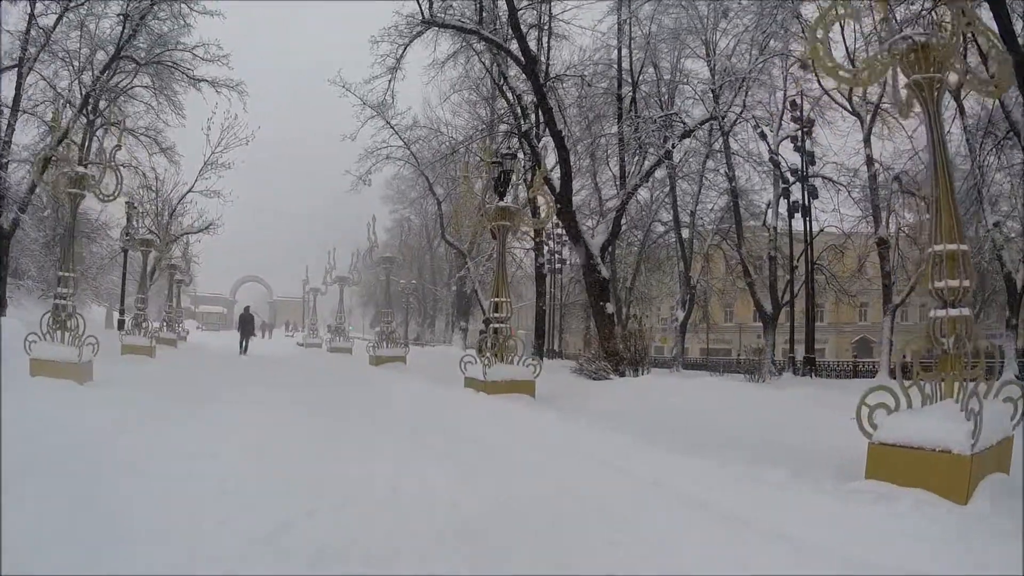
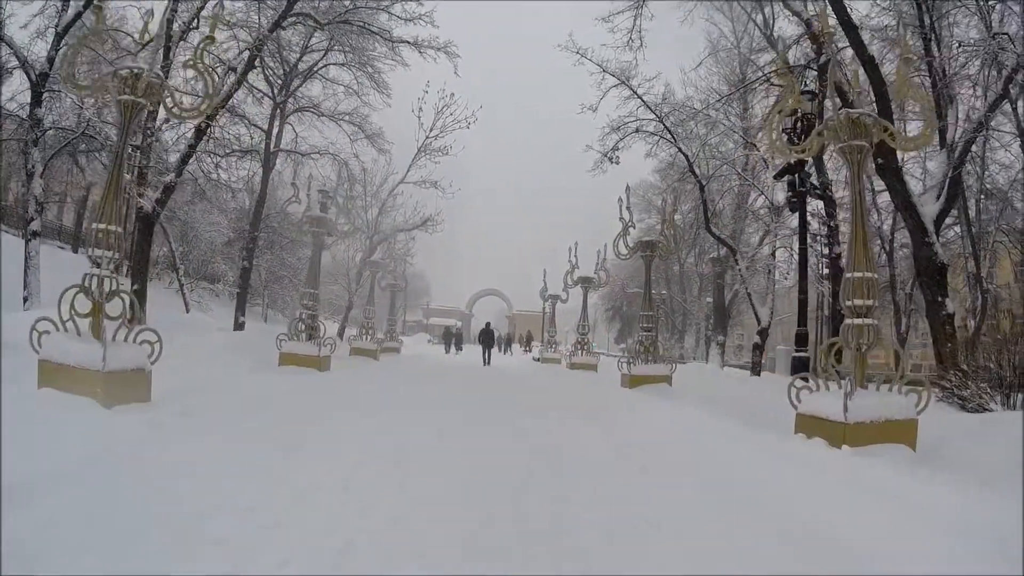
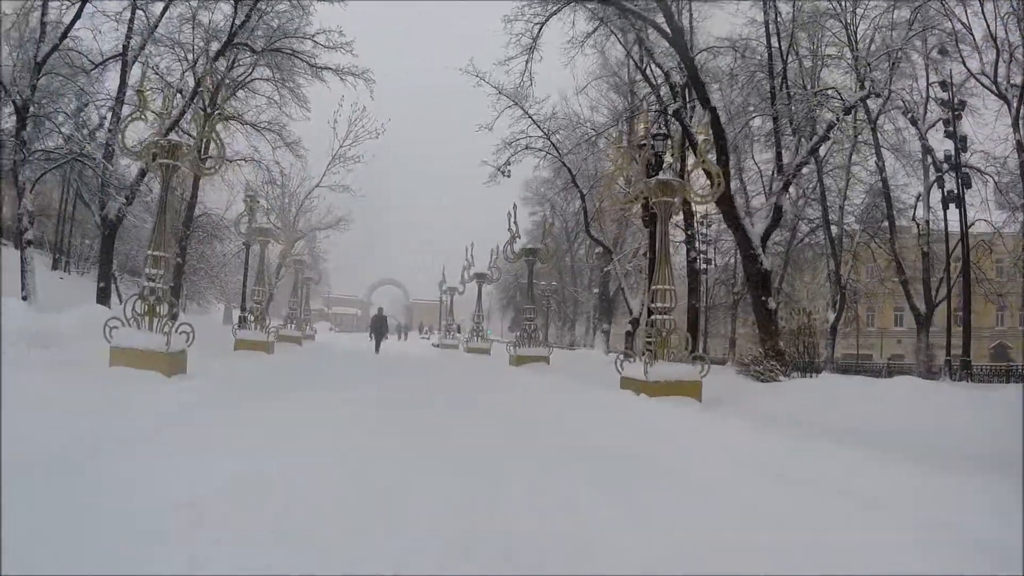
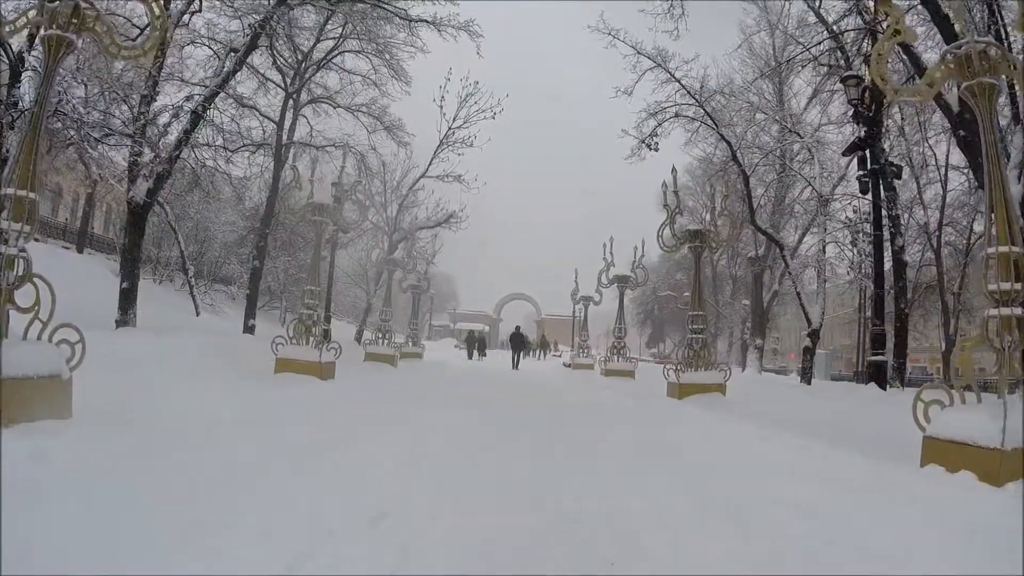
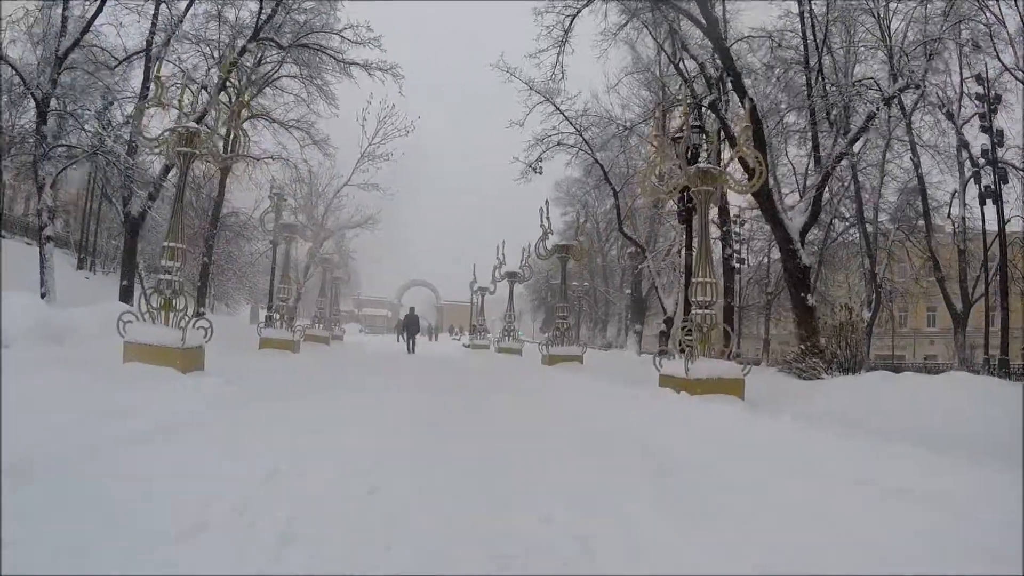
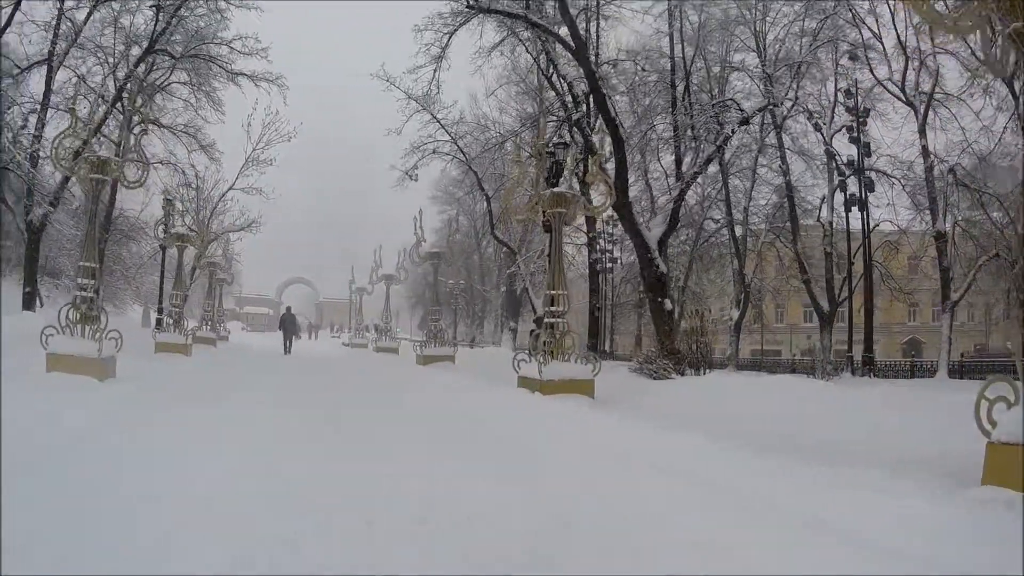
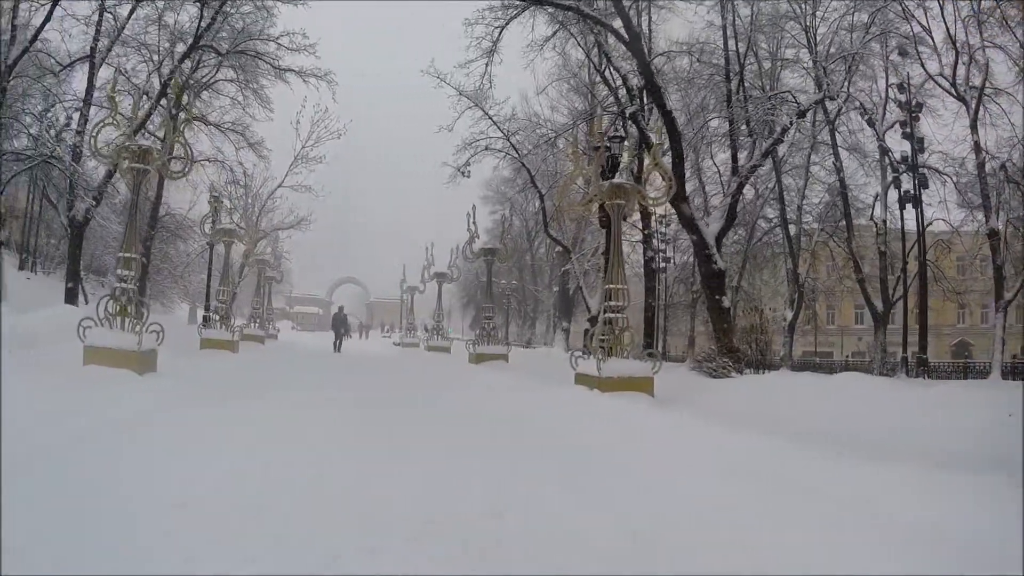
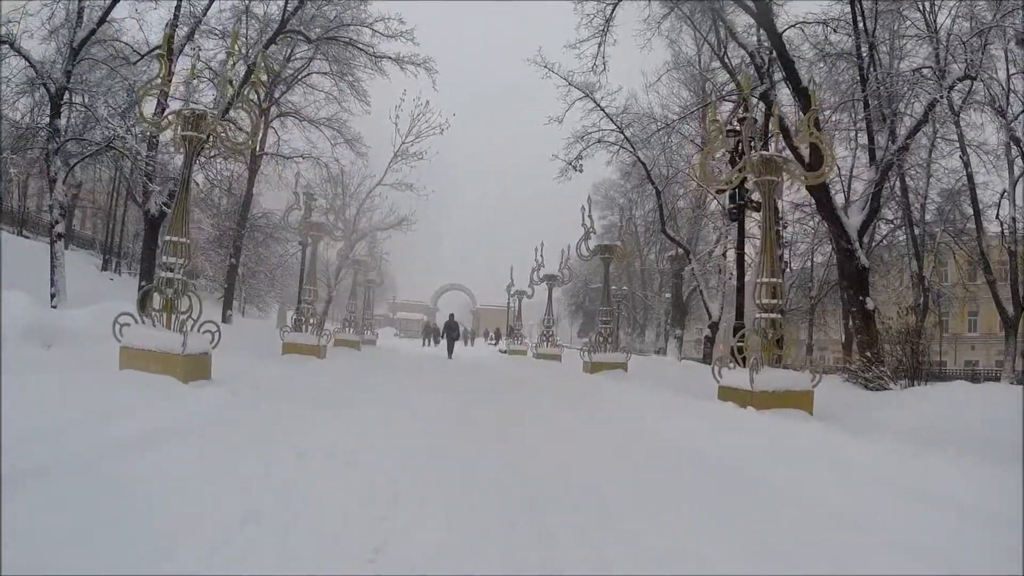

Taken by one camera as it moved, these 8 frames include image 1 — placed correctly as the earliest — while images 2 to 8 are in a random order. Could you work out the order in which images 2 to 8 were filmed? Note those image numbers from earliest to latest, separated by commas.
6, 7, 3, 5, 8, 2, 4
